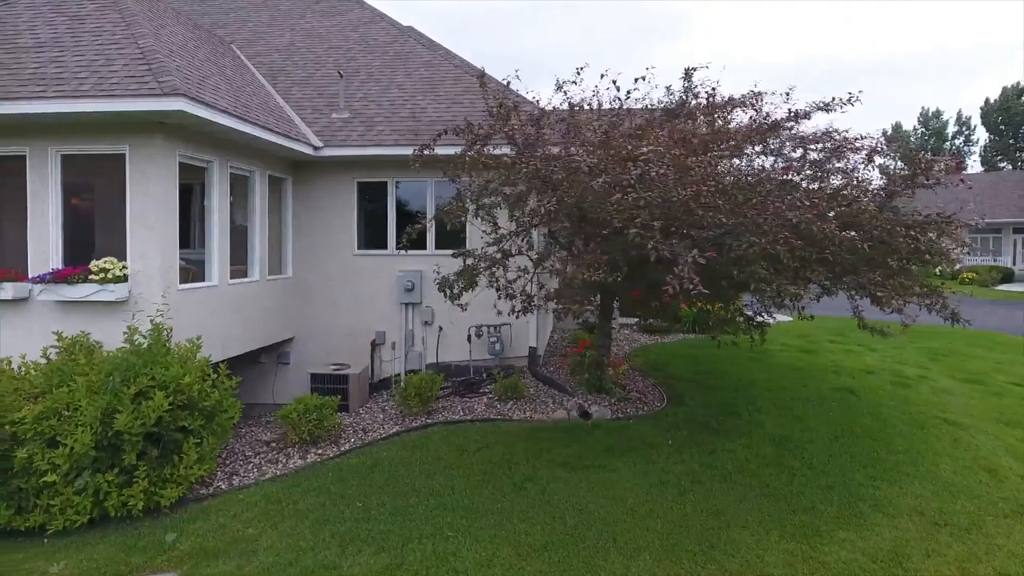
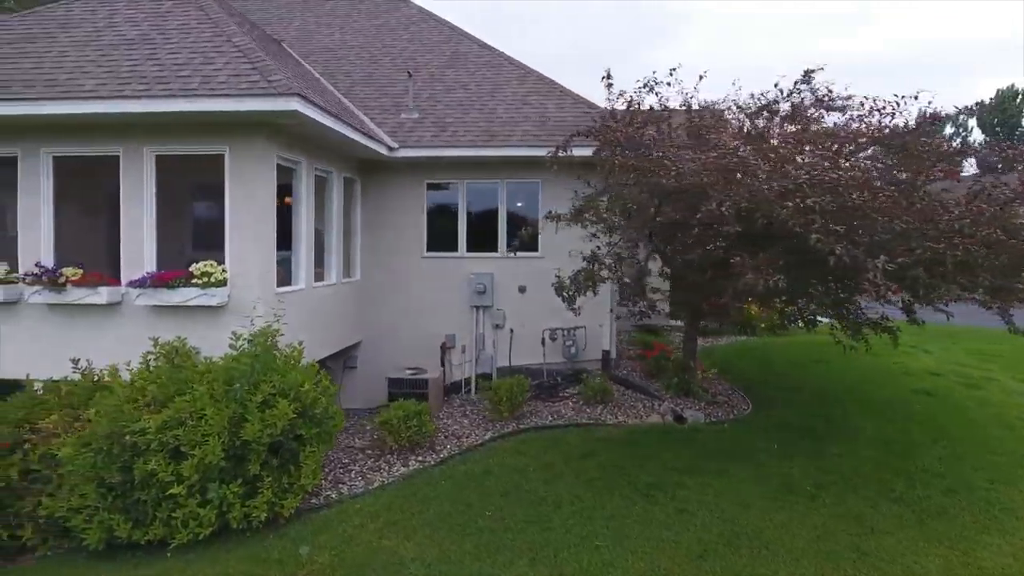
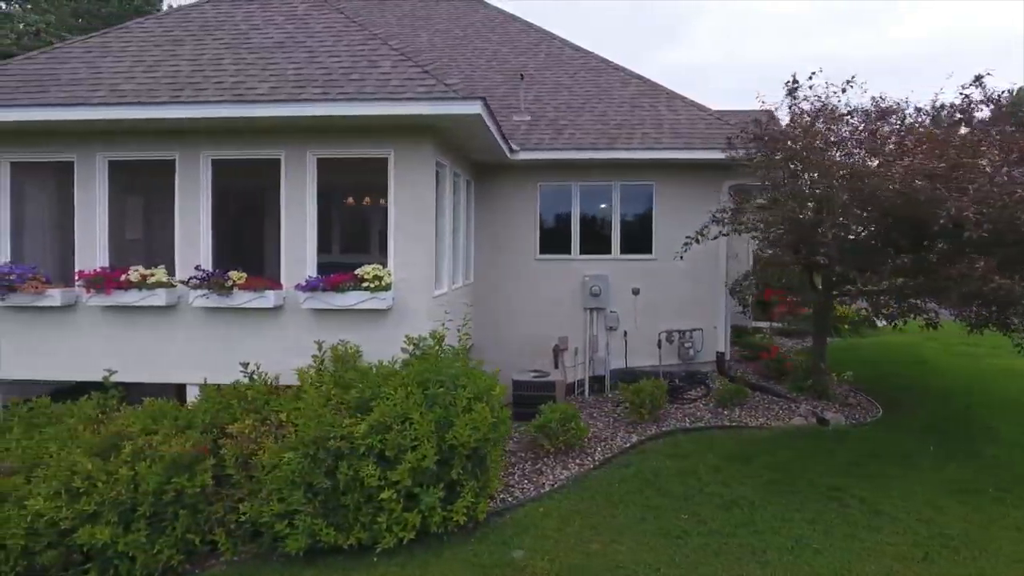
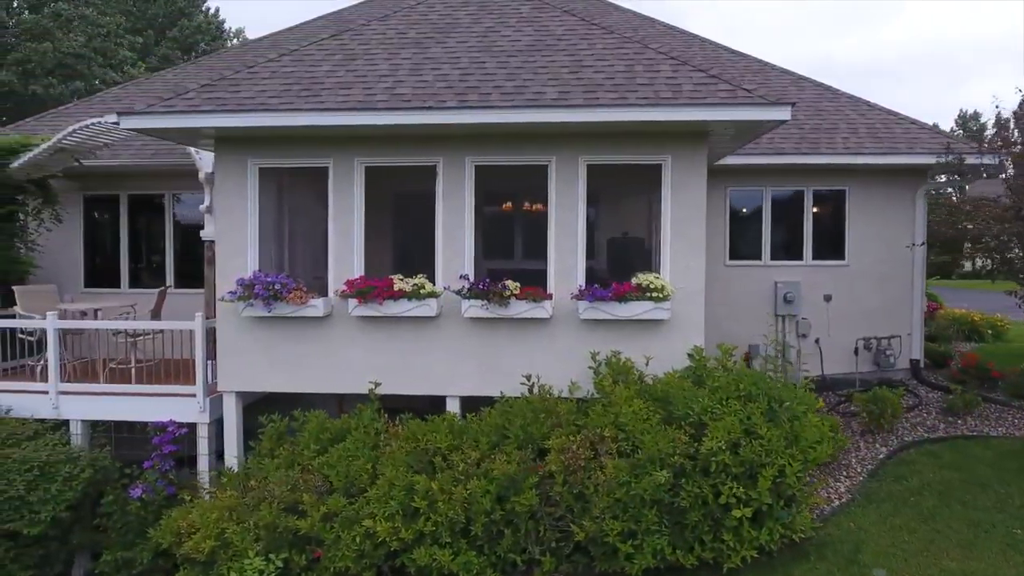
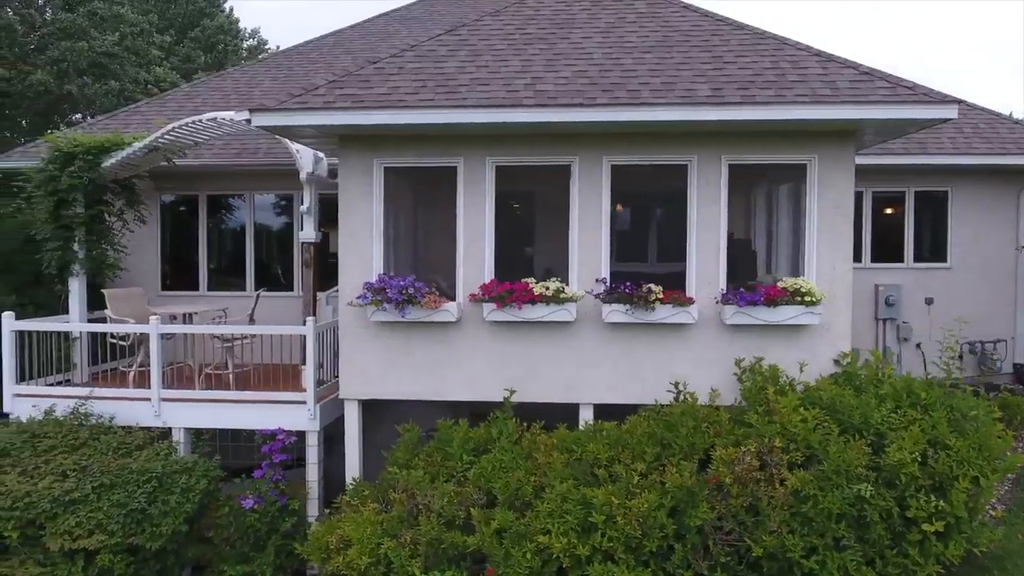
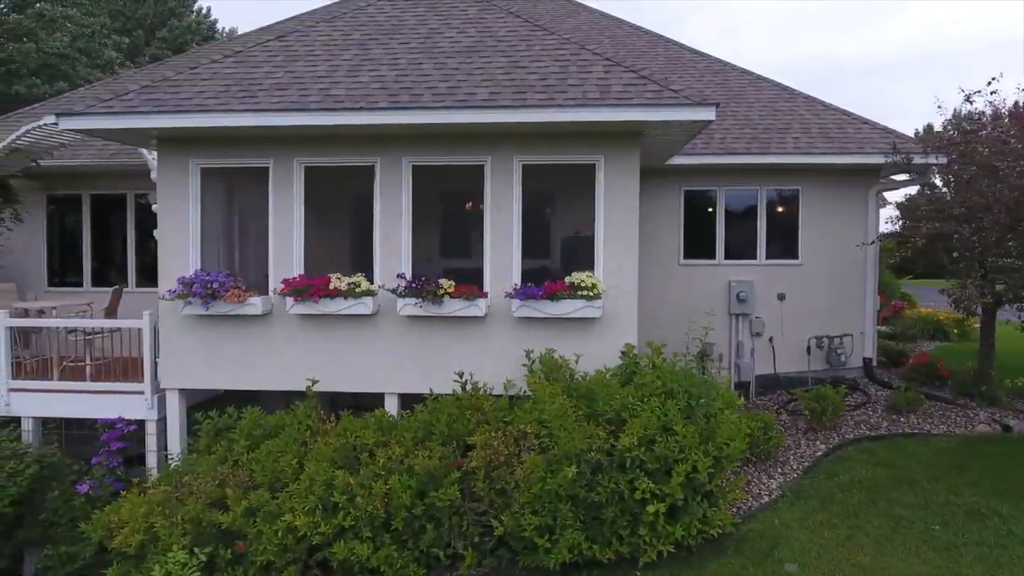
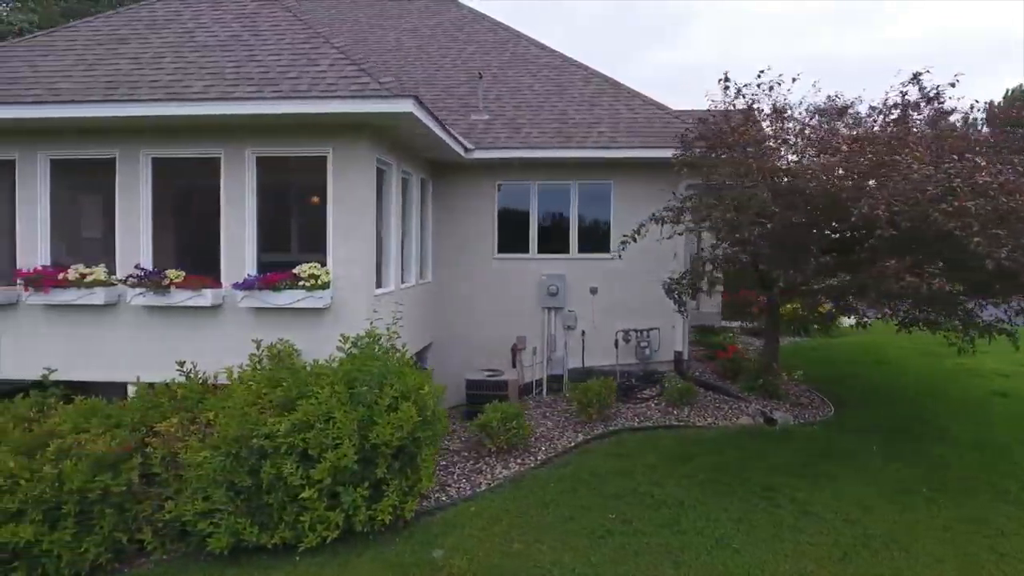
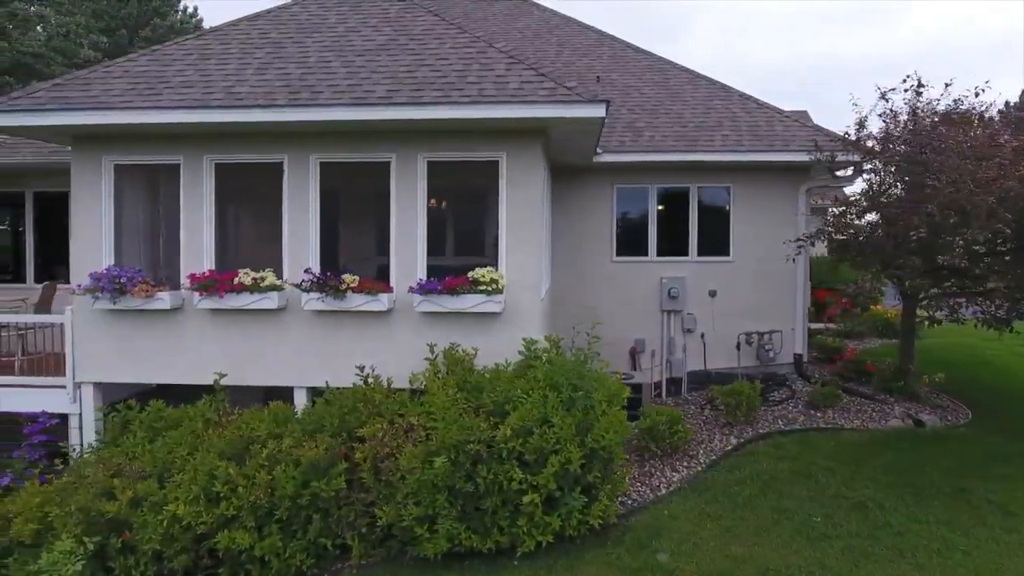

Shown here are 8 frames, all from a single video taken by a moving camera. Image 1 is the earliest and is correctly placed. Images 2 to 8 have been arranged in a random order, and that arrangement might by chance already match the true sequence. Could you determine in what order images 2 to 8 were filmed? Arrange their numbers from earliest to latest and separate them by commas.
2, 7, 3, 8, 6, 4, 5
